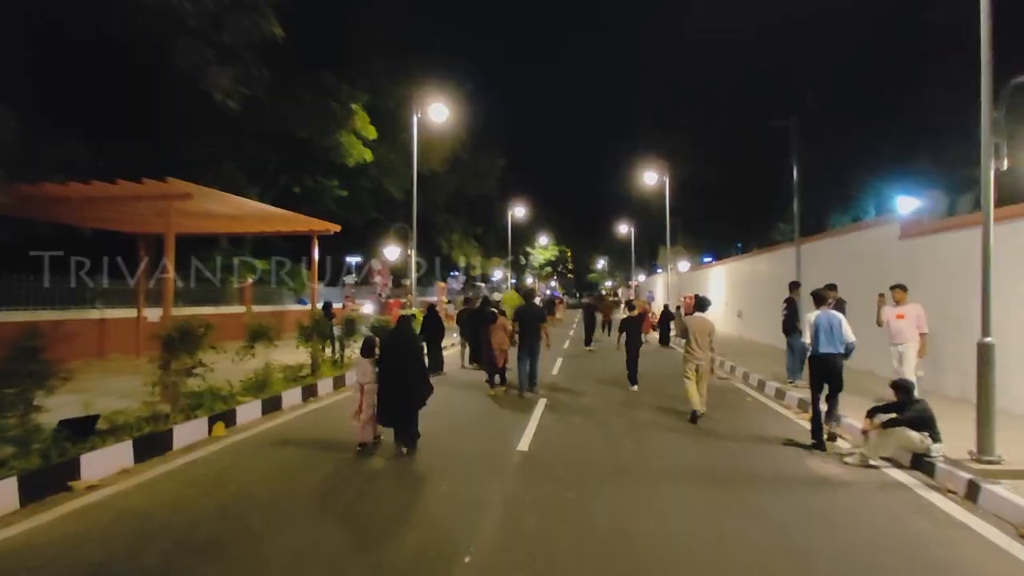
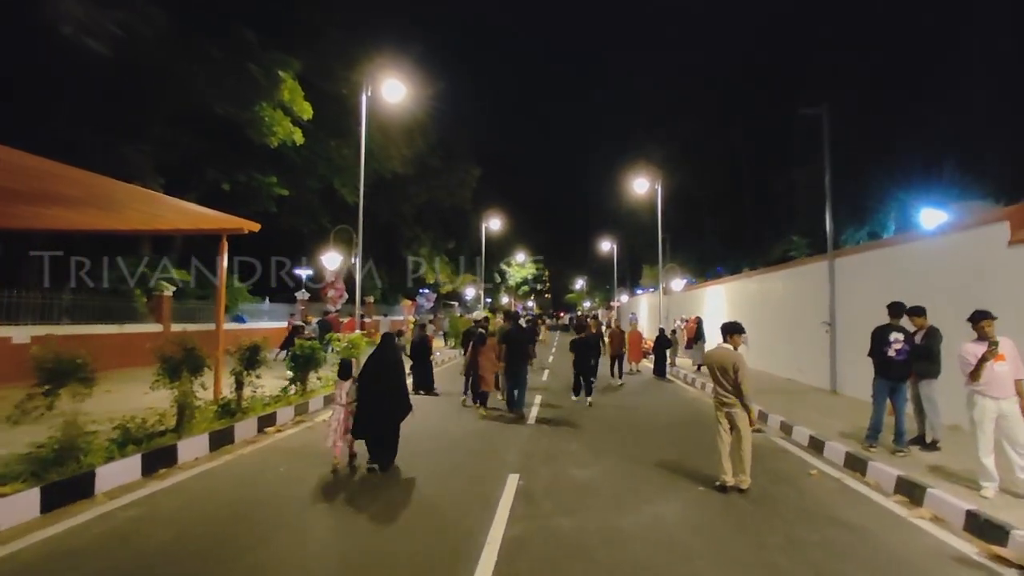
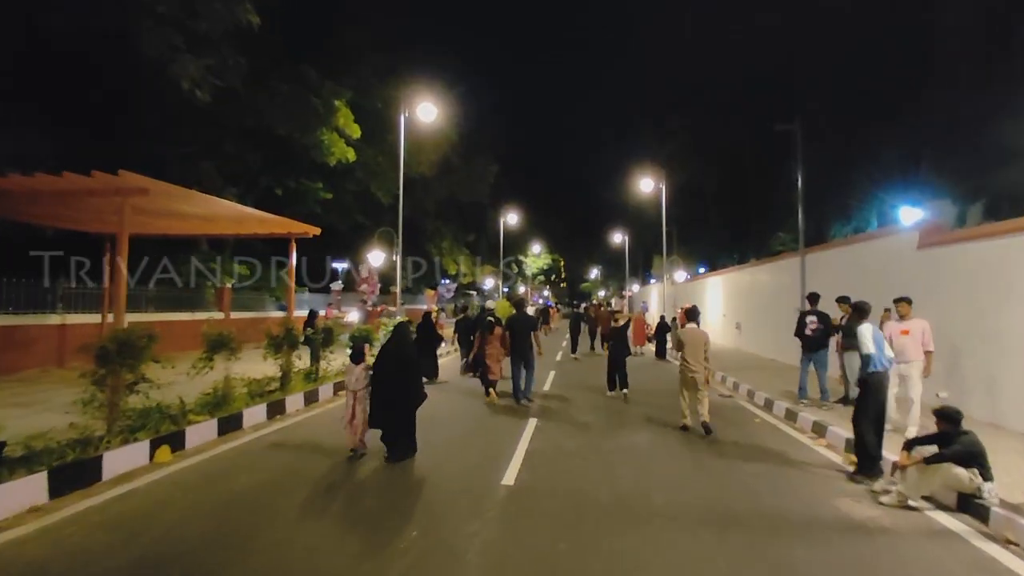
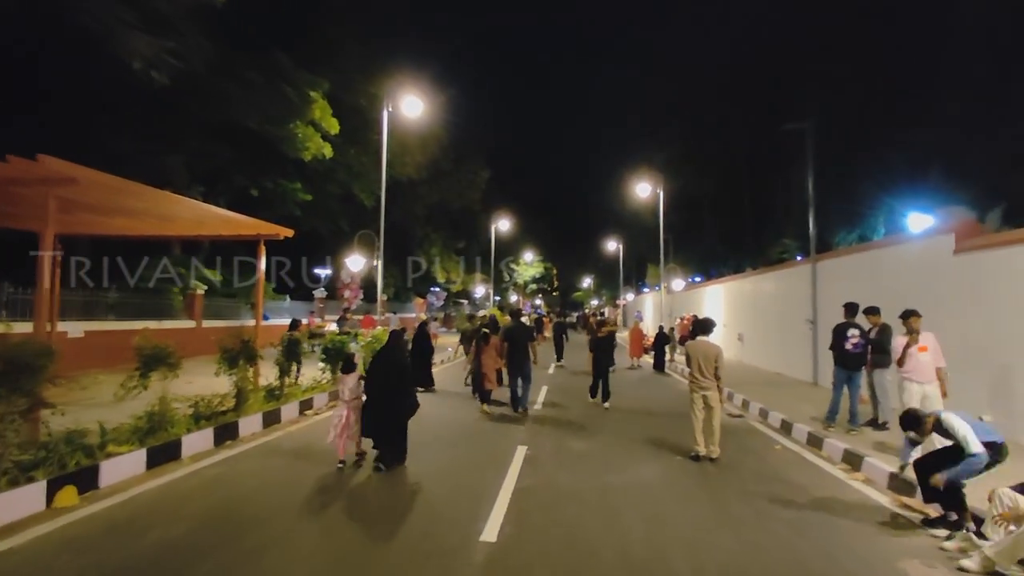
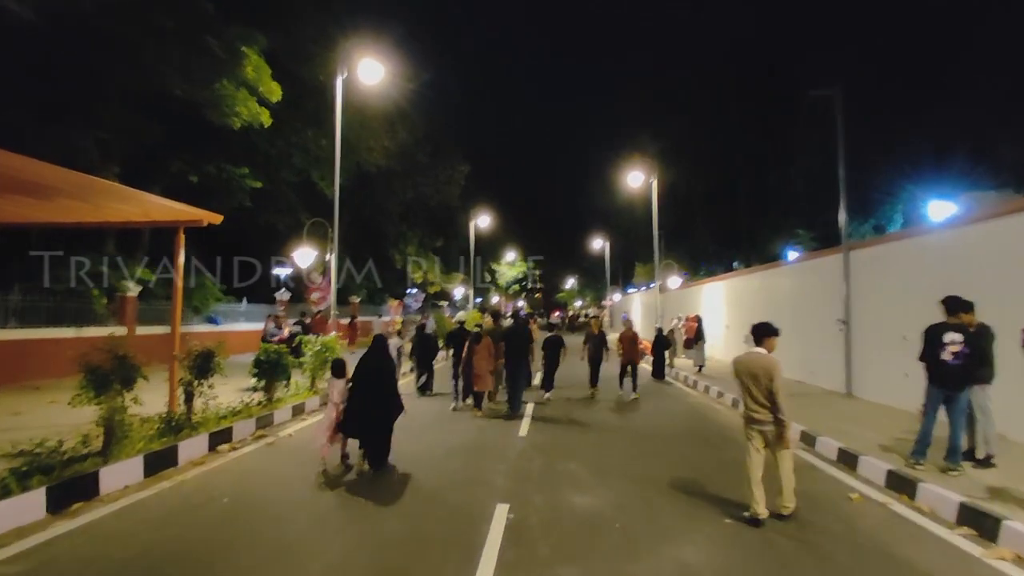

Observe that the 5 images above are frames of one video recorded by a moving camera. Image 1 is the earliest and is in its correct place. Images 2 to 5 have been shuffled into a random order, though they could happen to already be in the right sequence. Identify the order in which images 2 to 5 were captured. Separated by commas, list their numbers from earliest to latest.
3, 4, 2, 5
